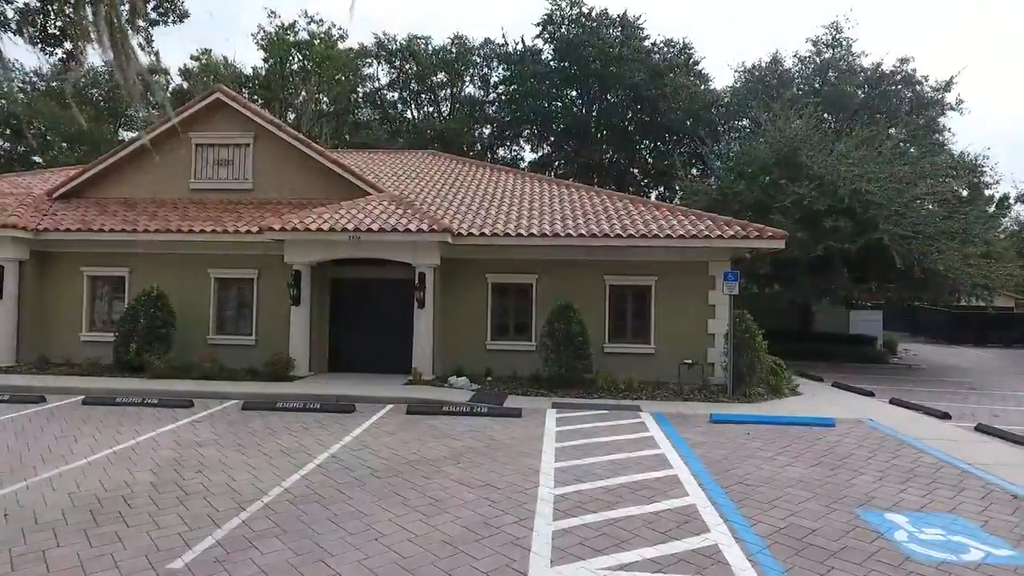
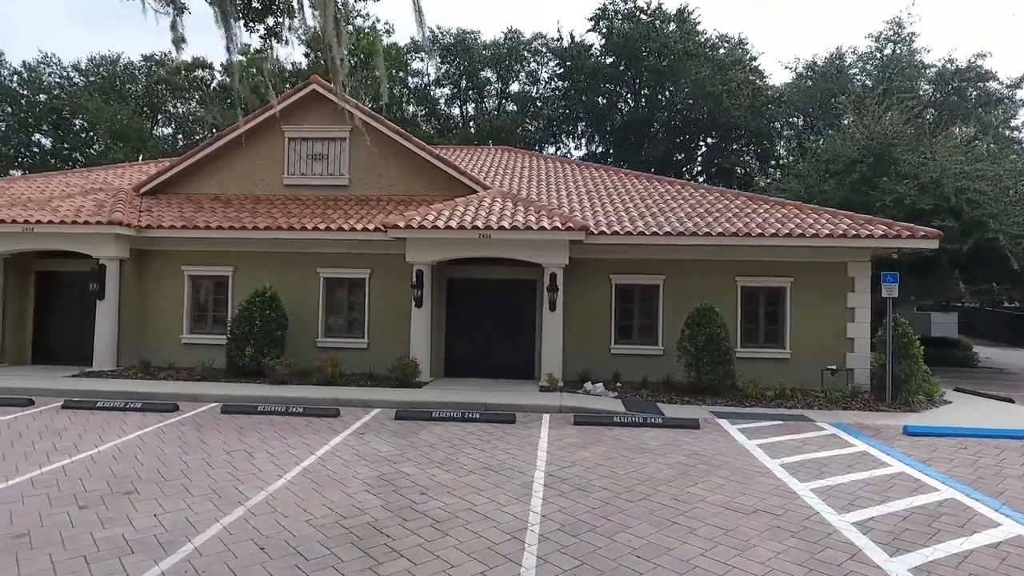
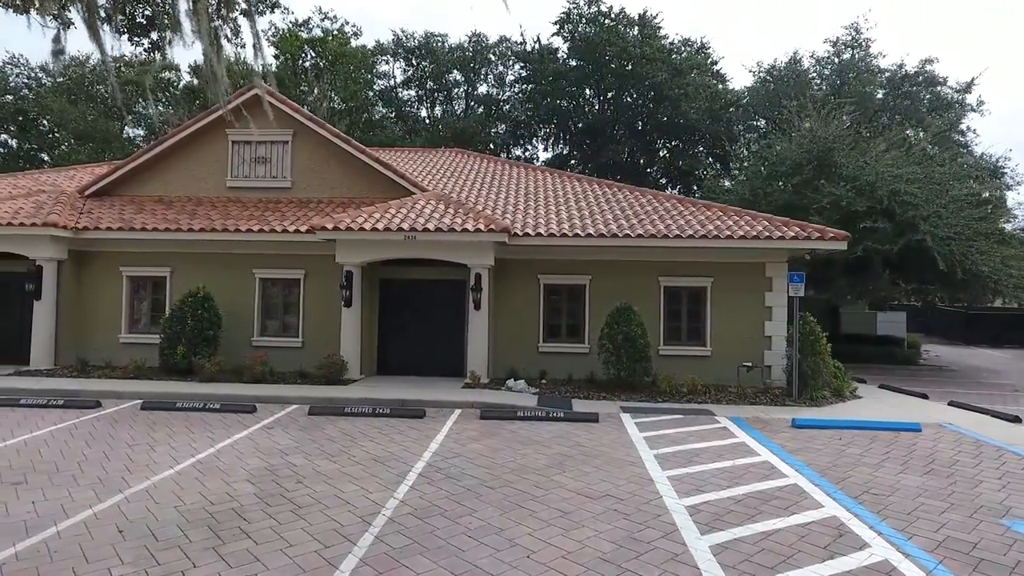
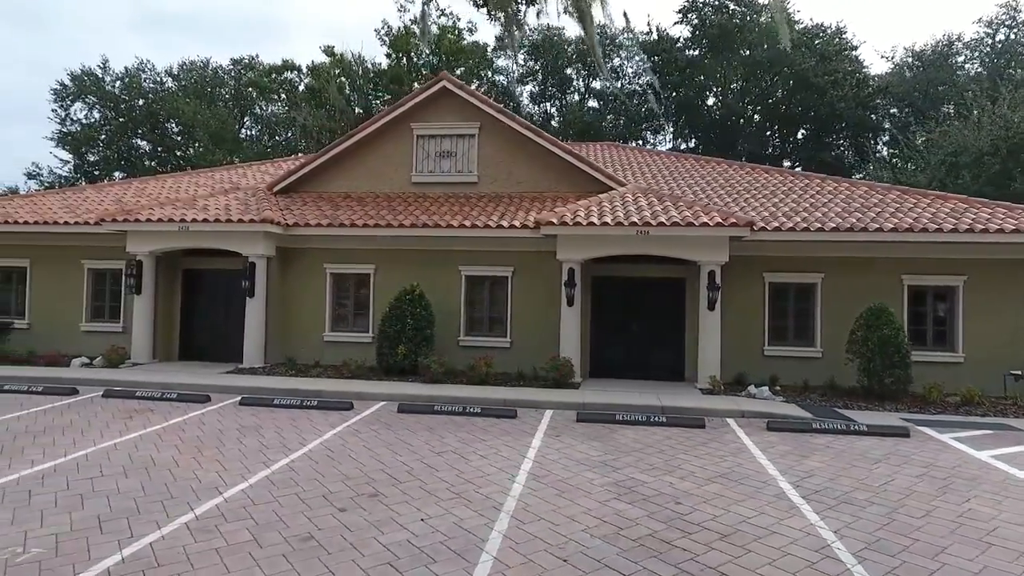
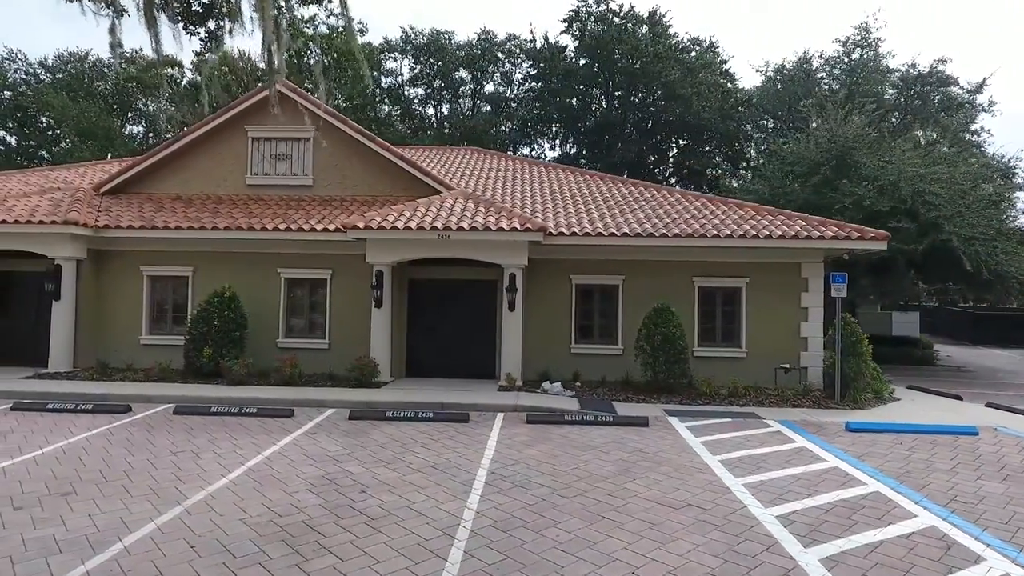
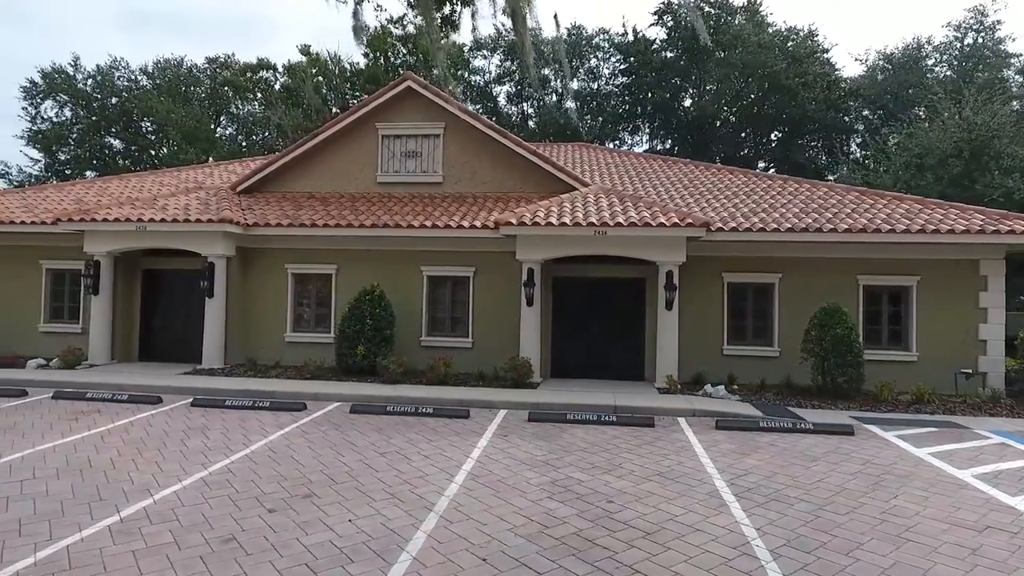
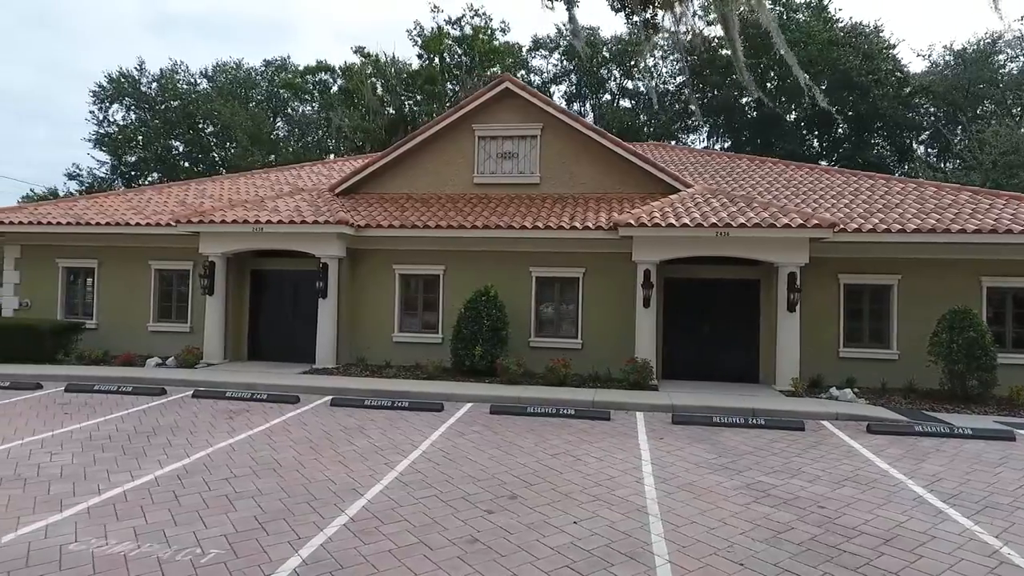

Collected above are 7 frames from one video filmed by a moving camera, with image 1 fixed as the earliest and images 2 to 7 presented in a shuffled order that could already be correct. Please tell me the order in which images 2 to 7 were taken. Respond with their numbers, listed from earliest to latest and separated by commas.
3, 5, 2, 6, 4, 7
